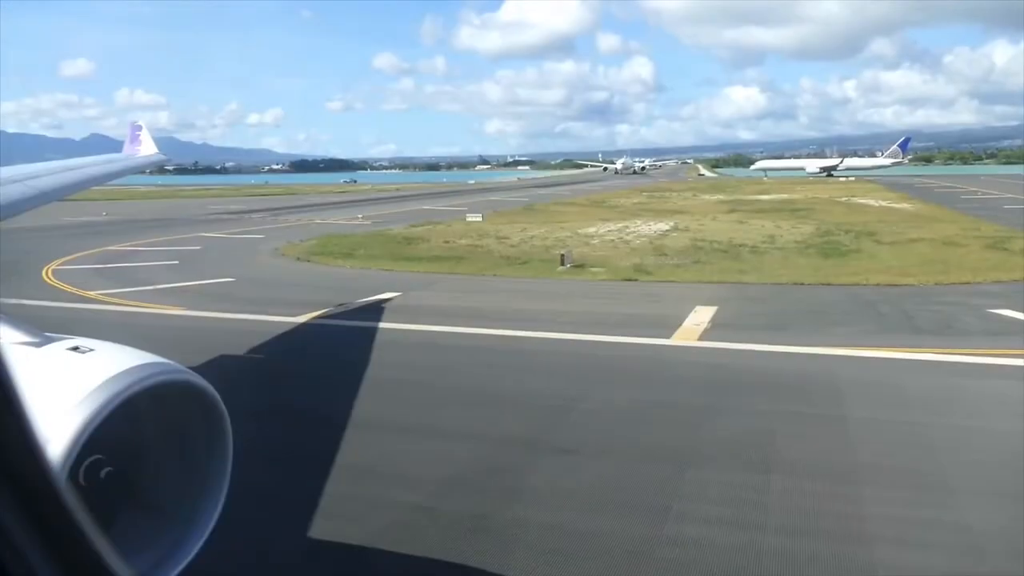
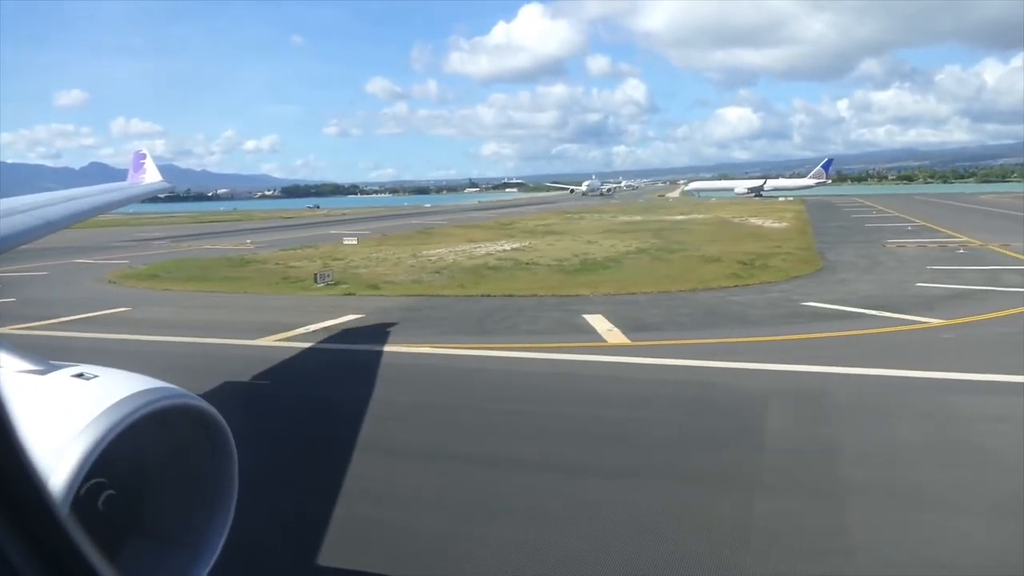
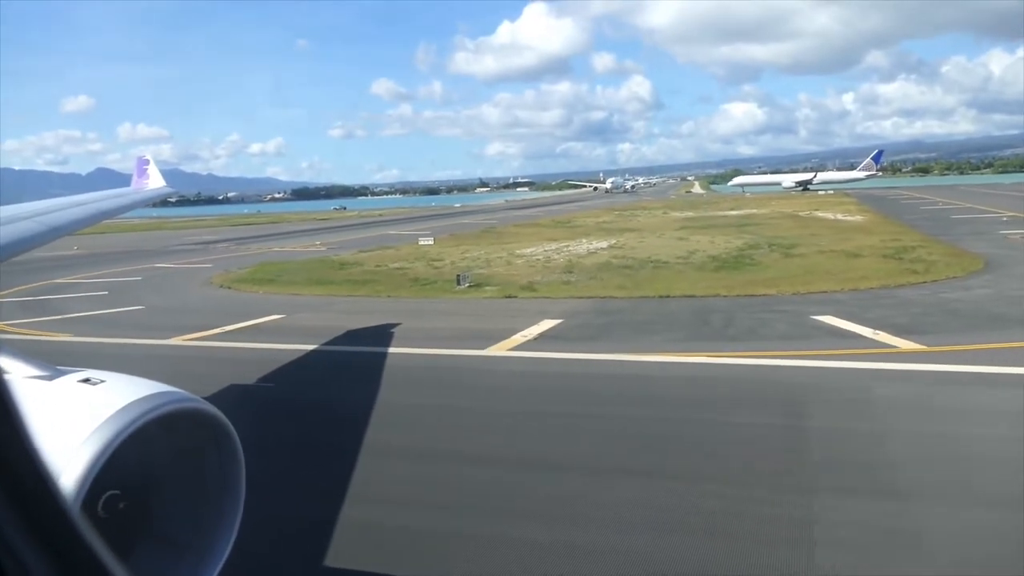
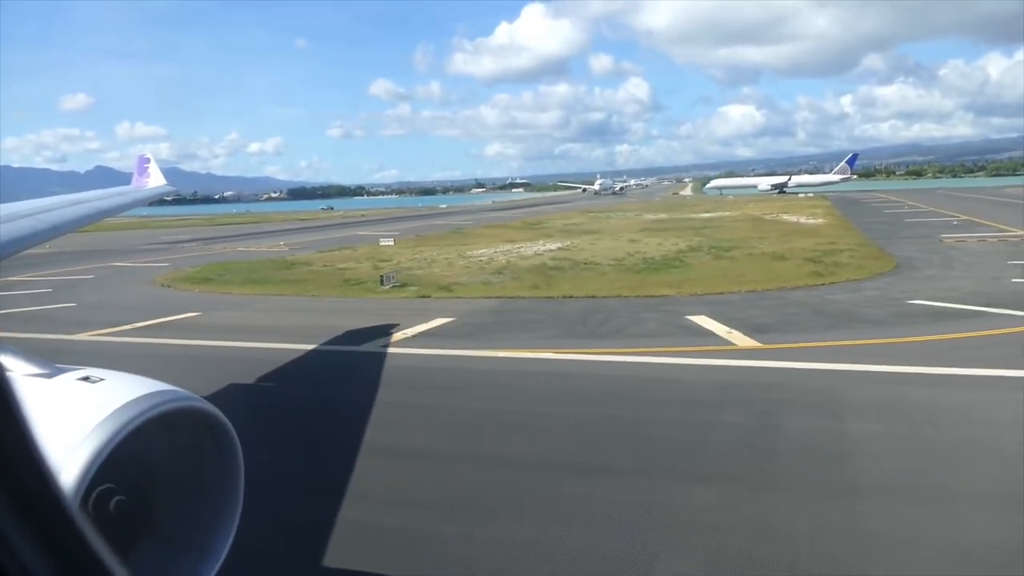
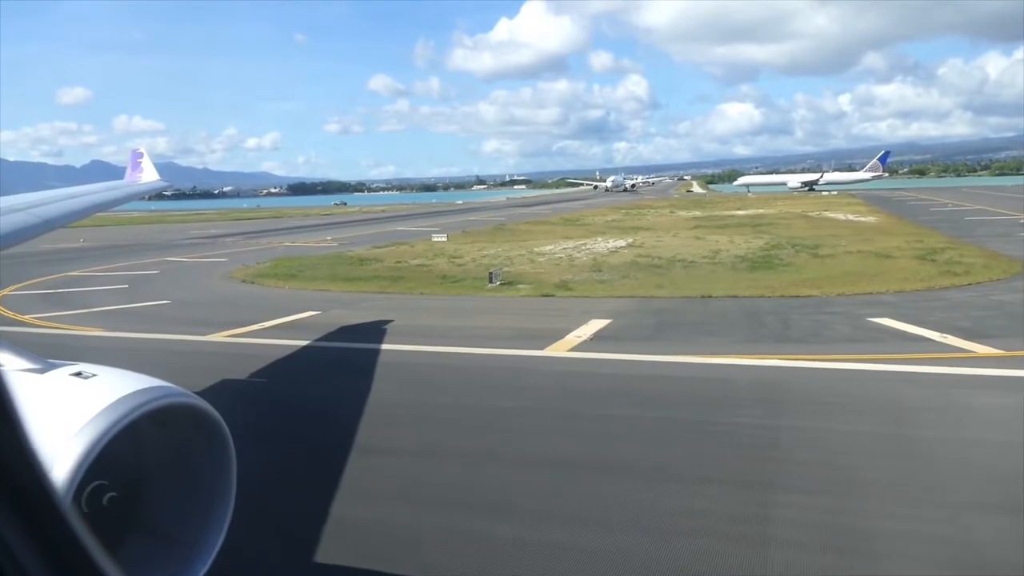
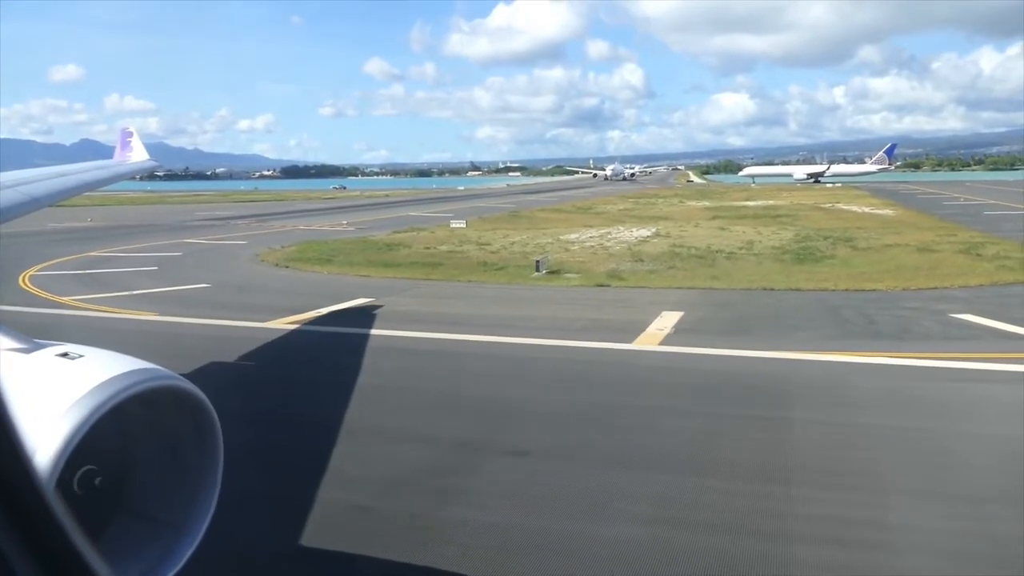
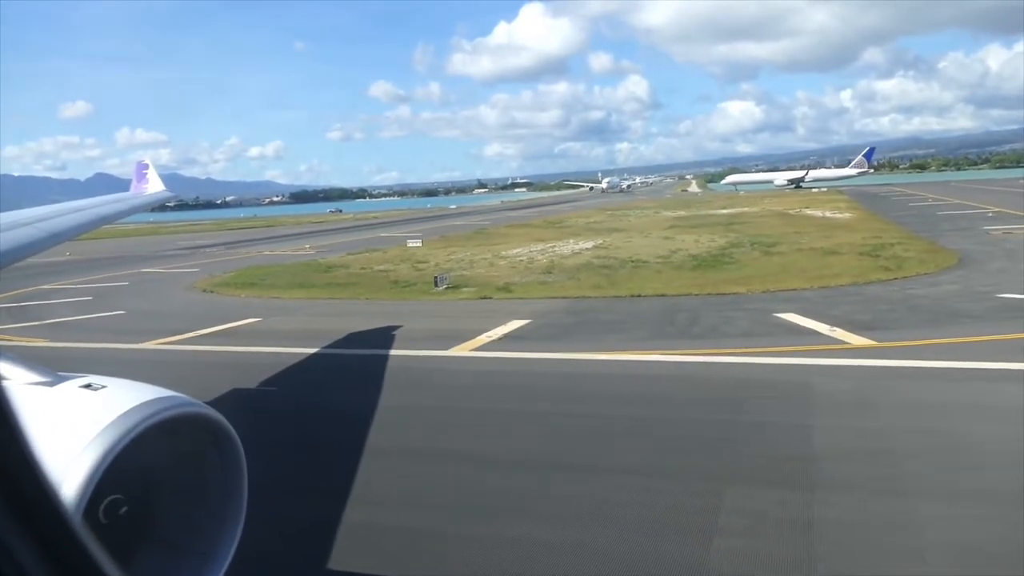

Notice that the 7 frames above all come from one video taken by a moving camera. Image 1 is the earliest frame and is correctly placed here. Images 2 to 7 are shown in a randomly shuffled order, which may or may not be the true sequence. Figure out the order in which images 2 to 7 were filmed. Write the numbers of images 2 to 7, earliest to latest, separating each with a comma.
6, 5, 3, 7, 4, 2
